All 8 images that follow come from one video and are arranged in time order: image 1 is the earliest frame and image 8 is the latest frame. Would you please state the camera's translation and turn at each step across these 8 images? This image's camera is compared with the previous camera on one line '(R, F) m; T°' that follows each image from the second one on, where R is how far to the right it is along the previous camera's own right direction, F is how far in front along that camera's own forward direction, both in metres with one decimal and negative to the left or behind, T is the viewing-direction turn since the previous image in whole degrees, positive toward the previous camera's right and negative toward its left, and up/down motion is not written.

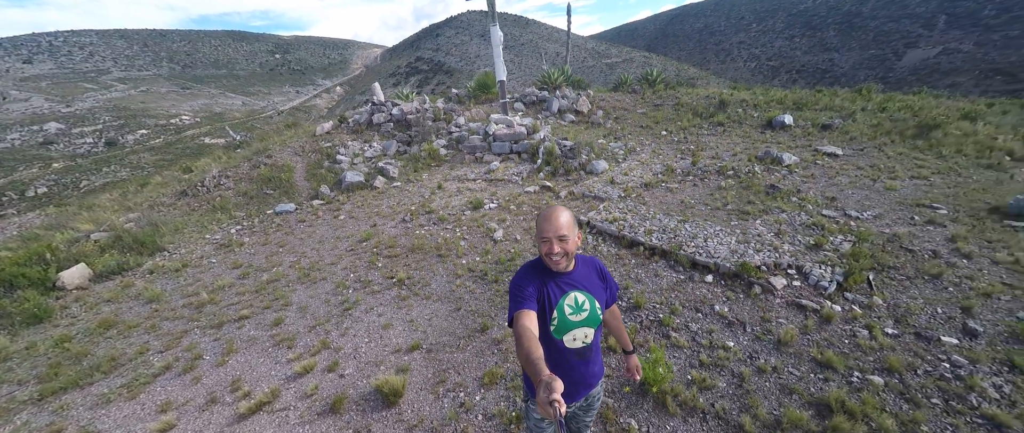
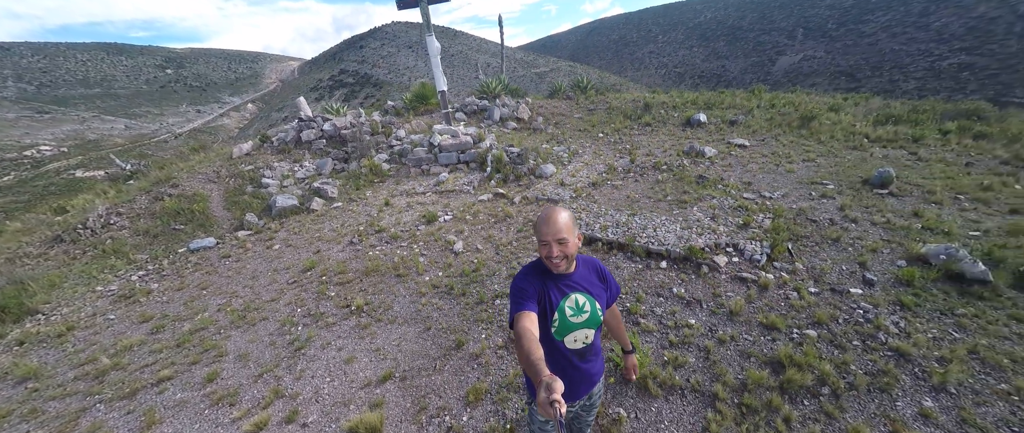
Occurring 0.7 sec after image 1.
(-0.4, +0.1) m; +10°
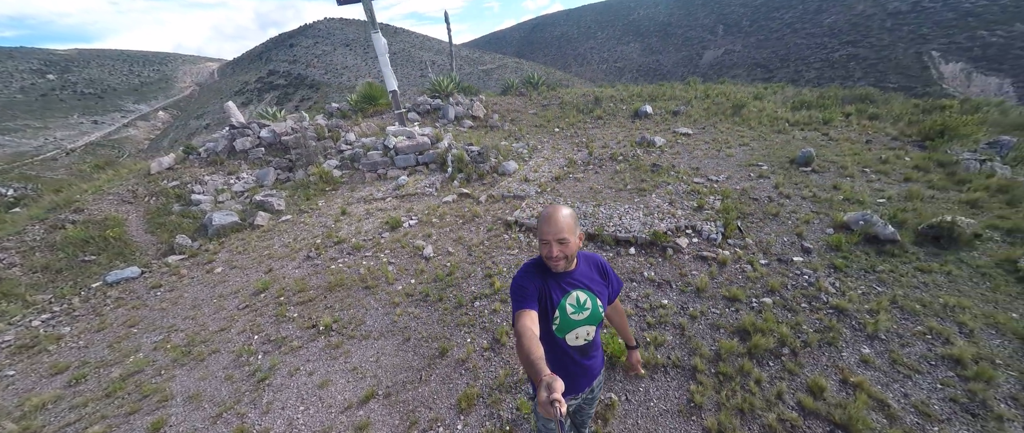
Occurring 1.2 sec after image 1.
(-0.3, +0.1) m; +8°
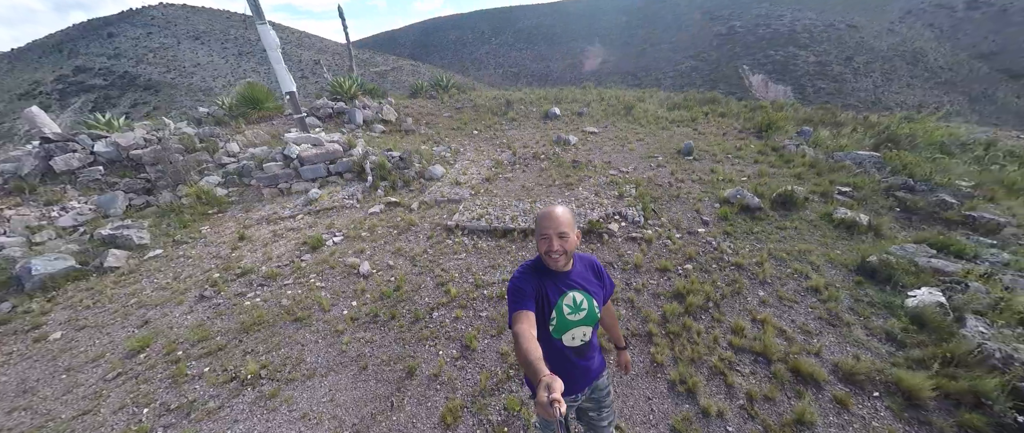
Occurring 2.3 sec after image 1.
(-0.8, +0.1) m; +17°
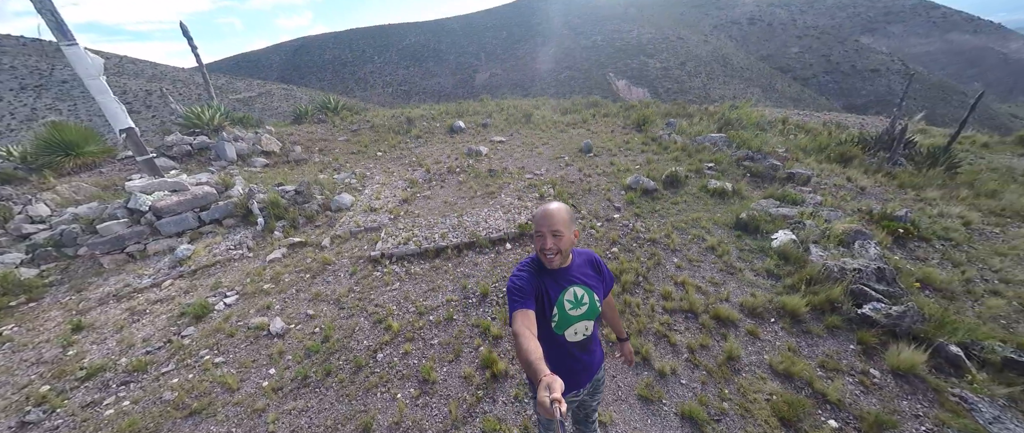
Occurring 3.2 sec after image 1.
(-0.5, +0.1) m; +16°
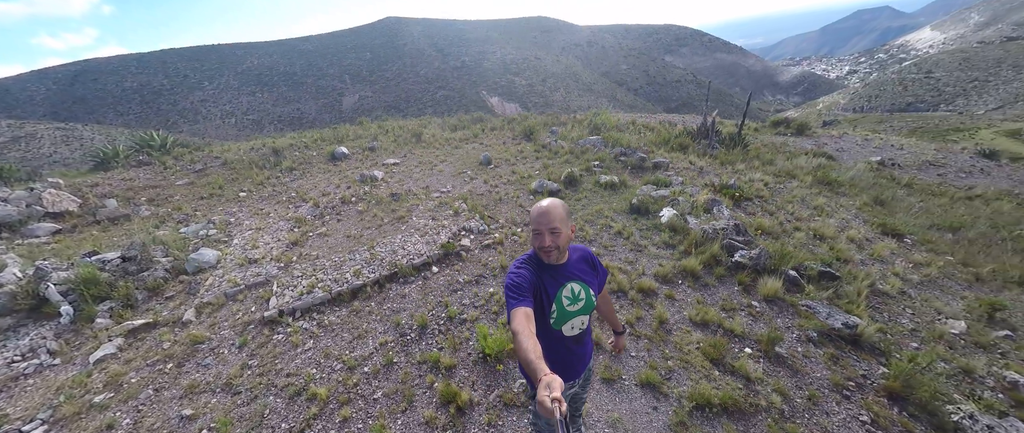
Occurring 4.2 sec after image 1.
(-0.7, +0.2) m; +19°
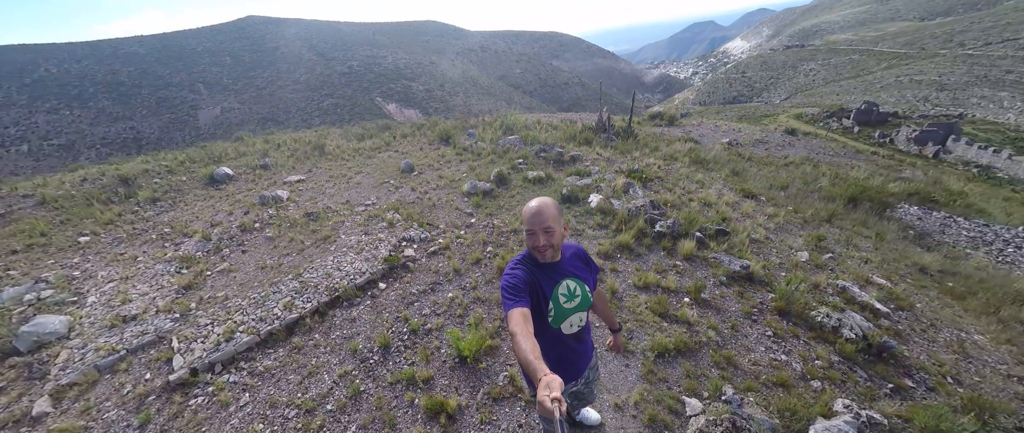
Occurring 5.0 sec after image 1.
(-0.8, +0.1) m; +16°
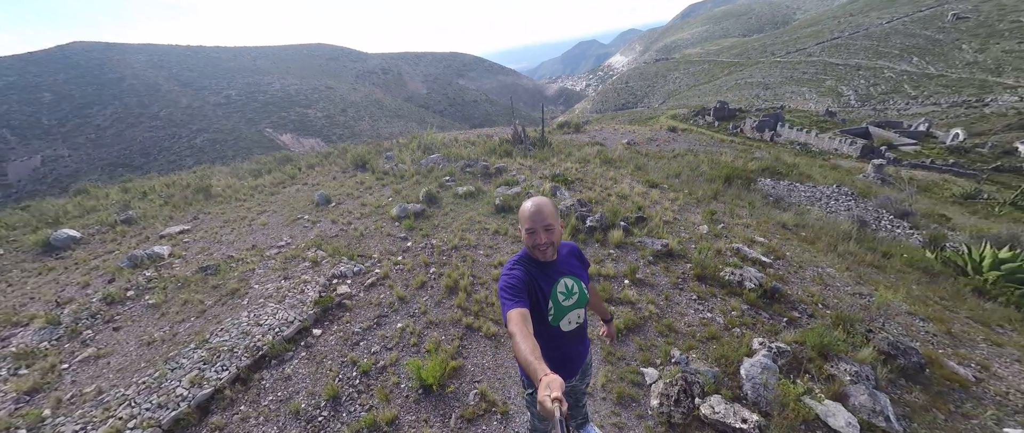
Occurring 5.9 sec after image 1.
(-0.4, +0.1) m; +13°
